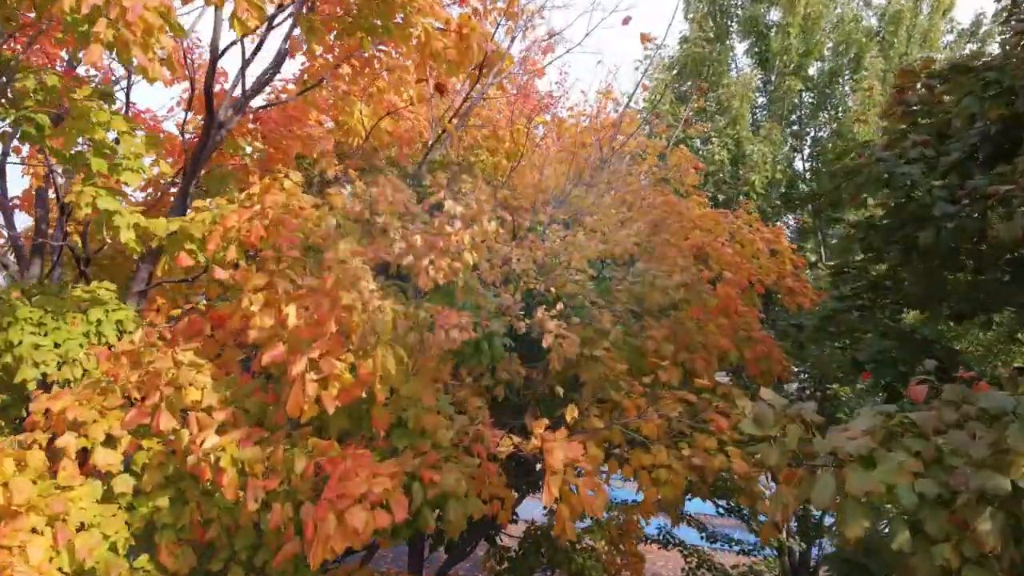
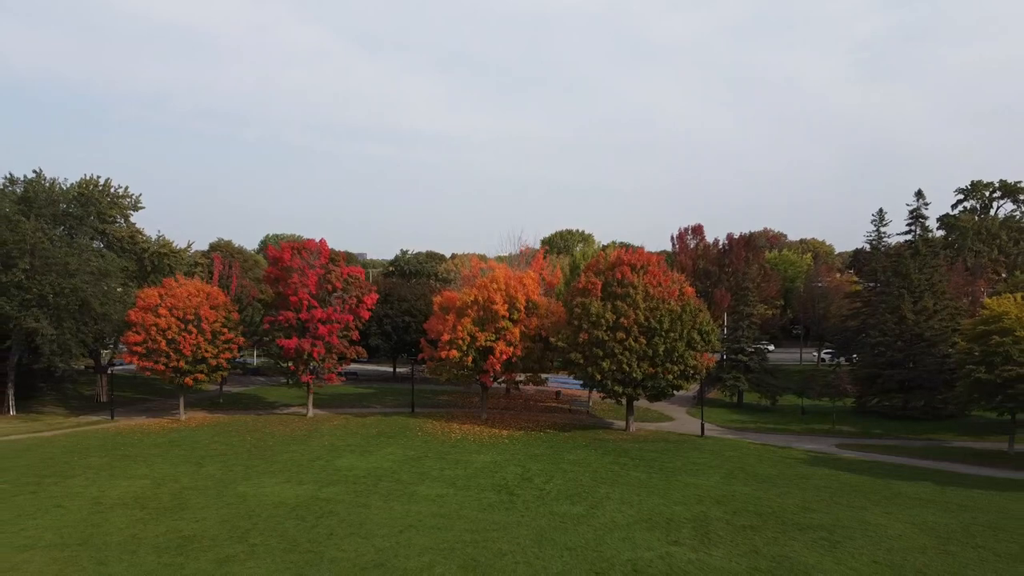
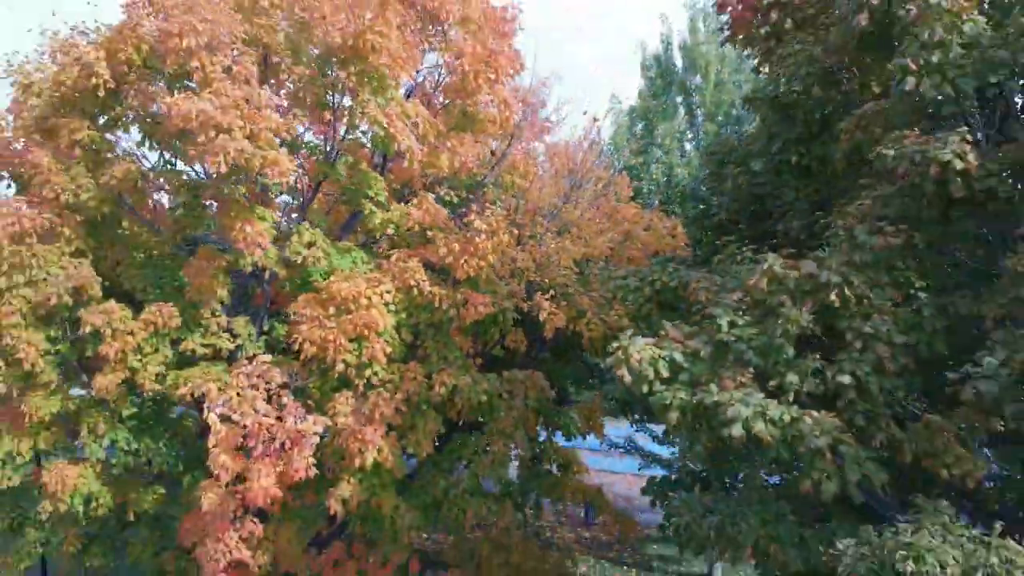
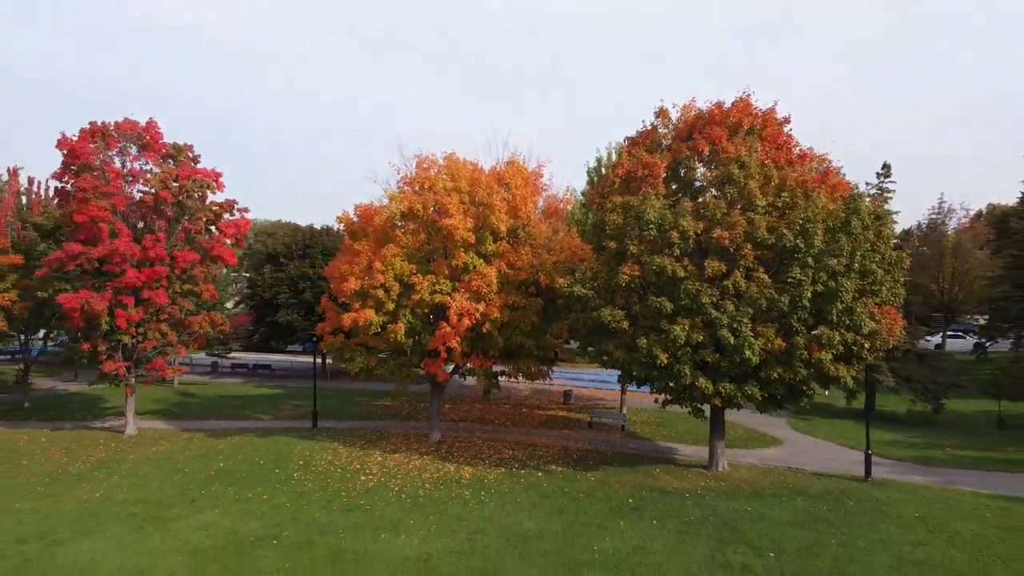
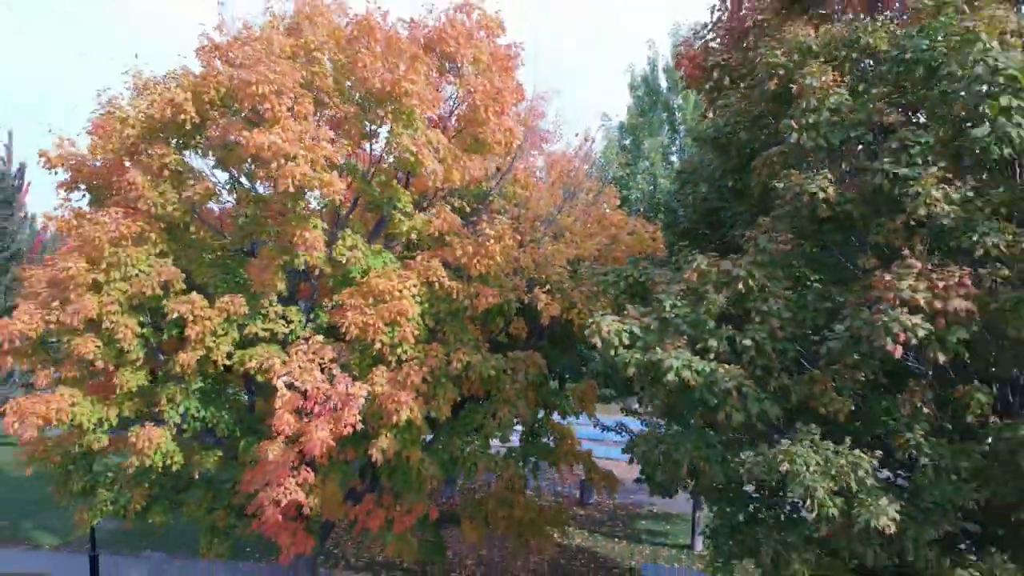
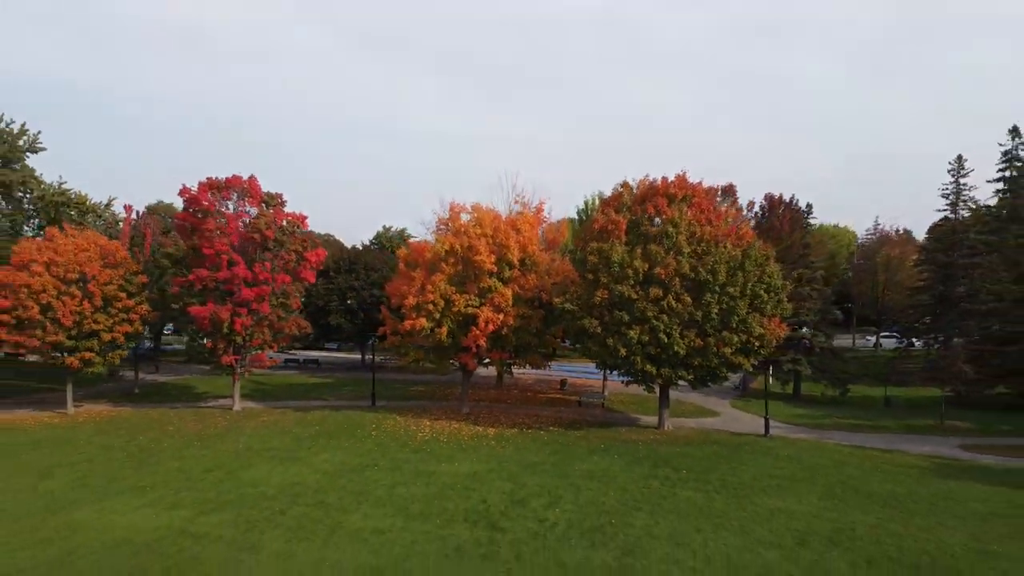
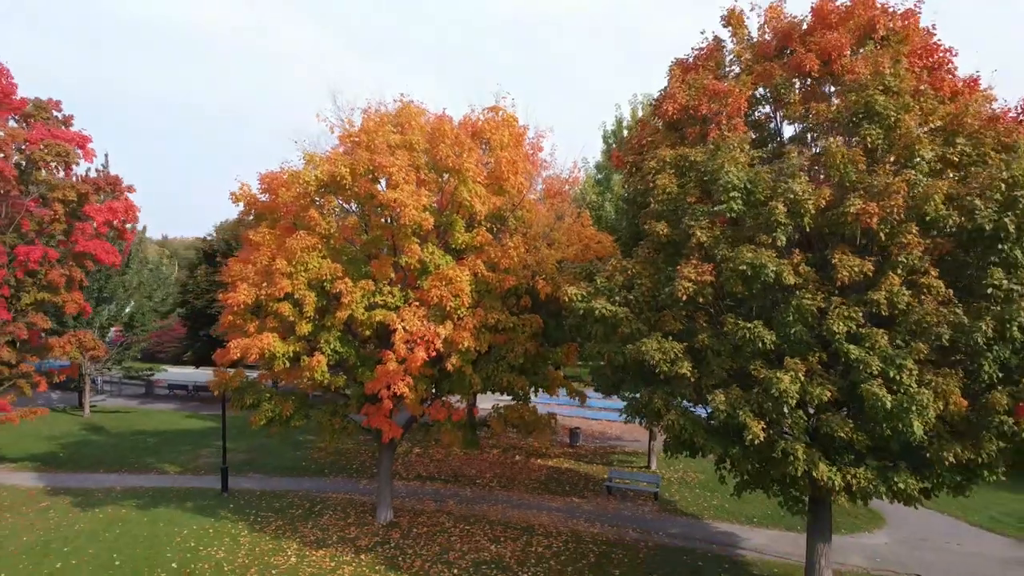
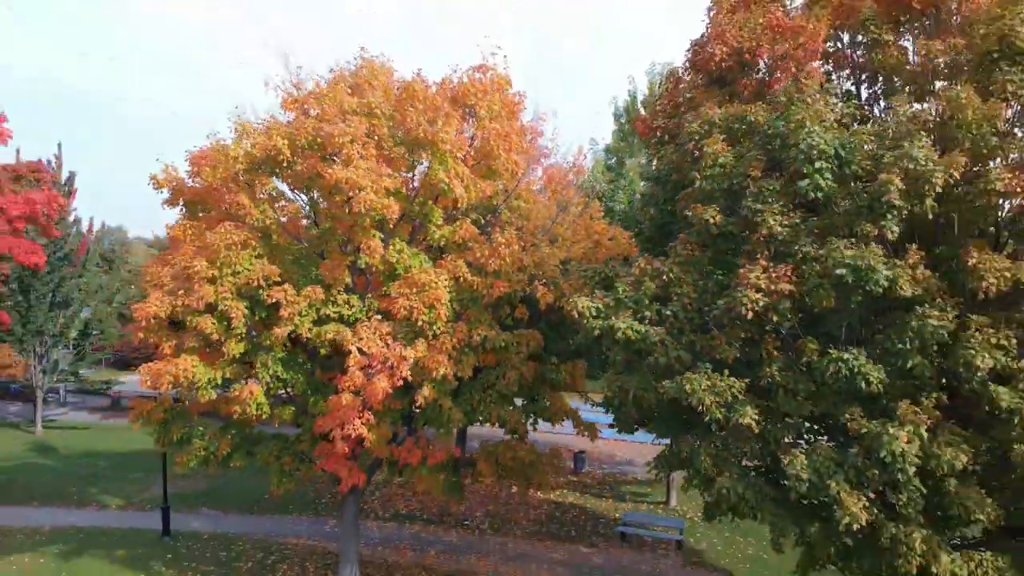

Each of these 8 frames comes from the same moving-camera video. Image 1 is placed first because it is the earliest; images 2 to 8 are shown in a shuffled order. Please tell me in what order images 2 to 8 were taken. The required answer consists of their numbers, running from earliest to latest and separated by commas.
3, 5, 8, 7, 4, 6, 2
